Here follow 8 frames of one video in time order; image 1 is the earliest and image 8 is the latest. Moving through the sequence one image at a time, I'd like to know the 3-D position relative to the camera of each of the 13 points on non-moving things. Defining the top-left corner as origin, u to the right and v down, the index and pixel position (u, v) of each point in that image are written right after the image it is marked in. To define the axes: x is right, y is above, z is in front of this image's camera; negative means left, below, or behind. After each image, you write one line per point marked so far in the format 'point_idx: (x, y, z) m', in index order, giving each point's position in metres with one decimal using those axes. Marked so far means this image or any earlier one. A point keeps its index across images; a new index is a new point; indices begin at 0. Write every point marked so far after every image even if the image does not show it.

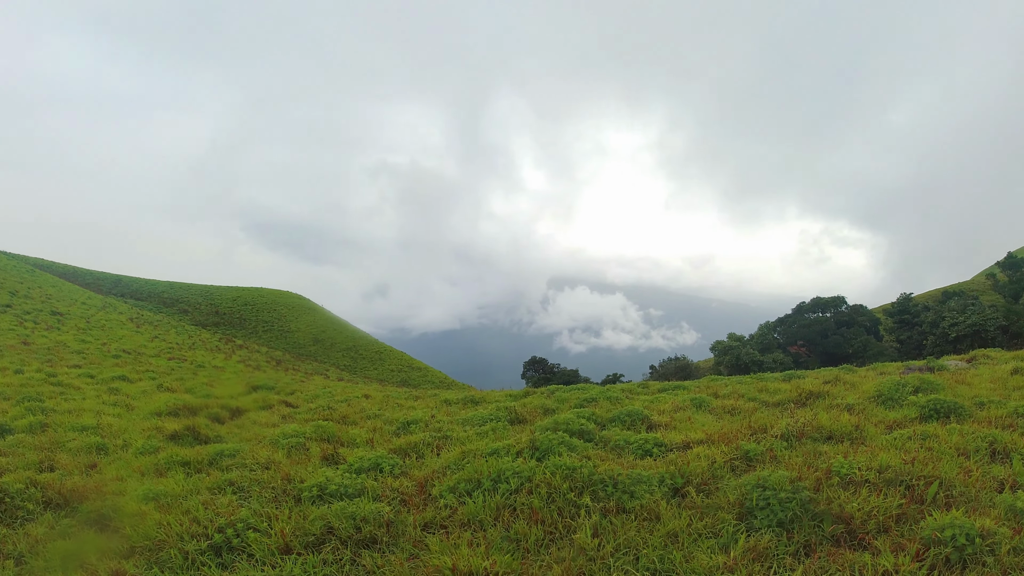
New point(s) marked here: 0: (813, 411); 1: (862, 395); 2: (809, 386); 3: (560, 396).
0: (+3.3, -1.3, +7.8) m
1: (+4.4, -1.2, +9.0) m
2: (+4.2, -1.3, +10.2) m
3: (+0.7, -2.4, +12.8) m
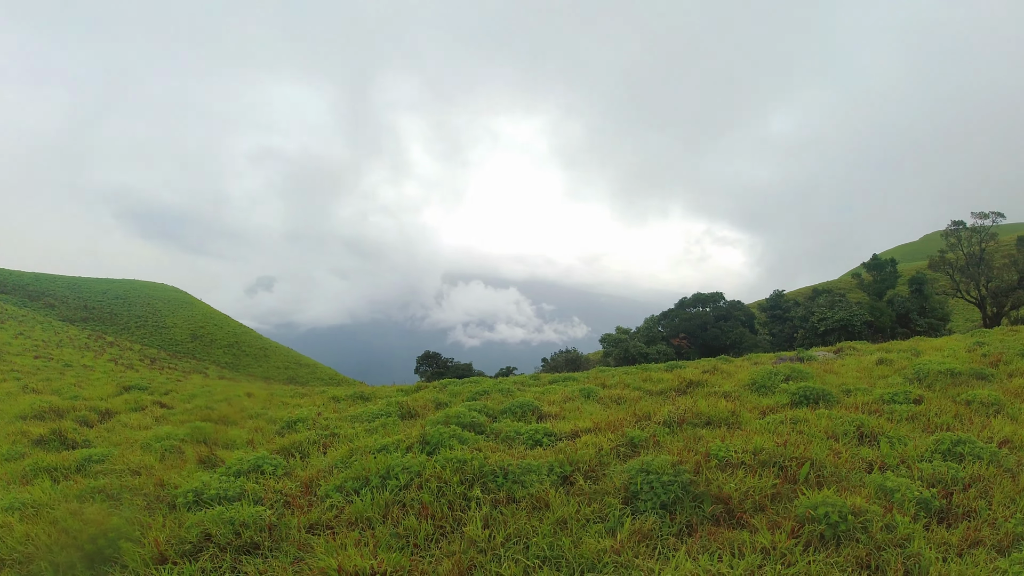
0: (+2.1, -1.3, +7.8) m
1: (+3.1, -1.3, +9.1) m
2: (+2.7, -1.4, +10.2) m
3: (-1.1, -1.9, +12.5) m
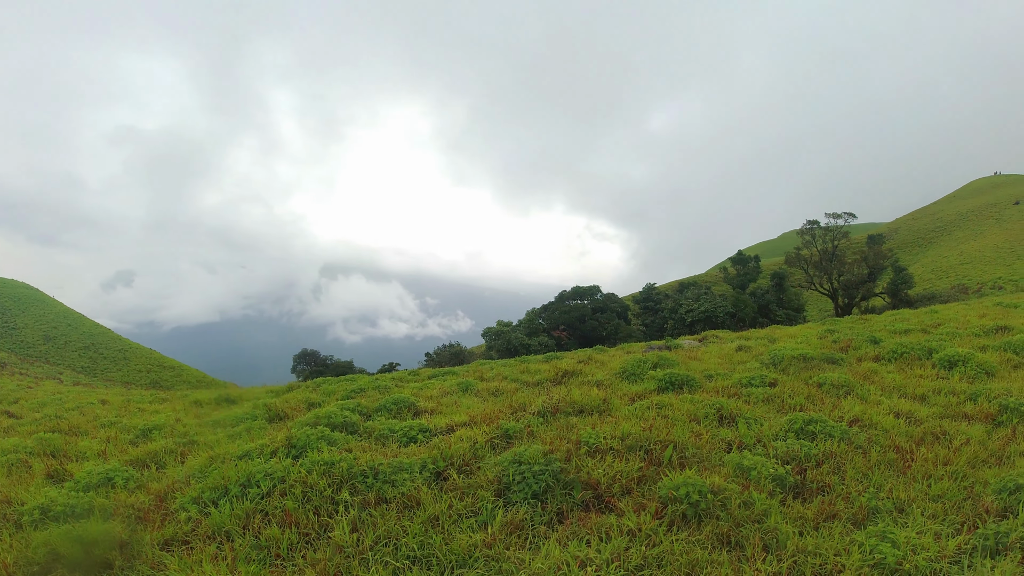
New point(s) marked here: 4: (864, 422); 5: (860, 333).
0: (+0.7, -1.2, +8.0) m
1: (+1.4, -1.2, +9.4) m
2: (+0.9, -1.2, +10.4) m
3: (-3.4, -1.8, +12.0) m
4: (+3.0, -1.1, +5.7) m
5: (+6.3, -0.8, +12.1) m
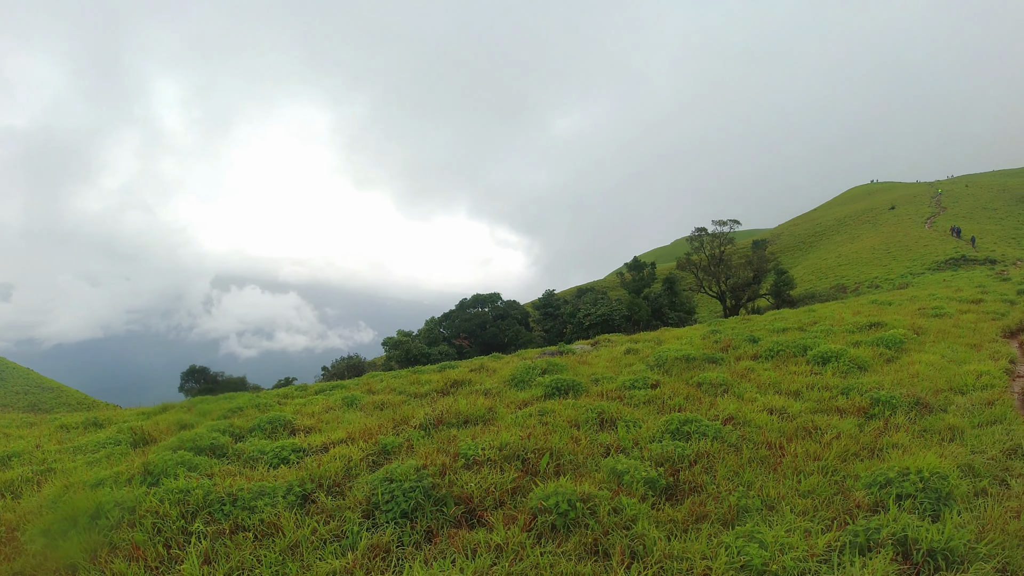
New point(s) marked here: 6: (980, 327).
0: (-0.7, -1.3, +7.7) m
1: (-0.2, -1.3, +9.2) m
2: (-0.8, -1.3, +10.2) m
3: (-5.2, -2.0, +11.2) m
4: (+2.0, -1.1, +5.8) m
5: (+4.4, -0.8, +12.6) m
6: (+8.7, -0.8, +12.3) m
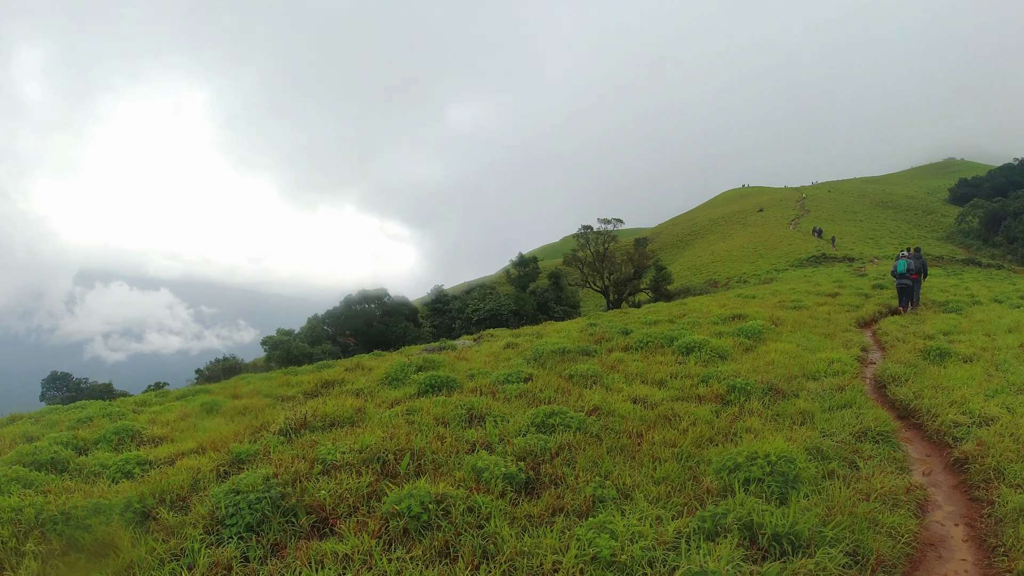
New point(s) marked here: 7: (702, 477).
0: (-2.1, -1.2, +7.4) m
1: (-1.8, -1.2, +9.0) m
2: (-2.7, -1.3, +9.8) m
3: (-7.1, -2.0, +10.1) m
4: (+0.8, -1.1, +5.9) m
5: (+2.1, -0.7, +13.0) m
6: (+6.4, -0.6, +13.4) m
7: (+1.1, -1.1, +4.1) m
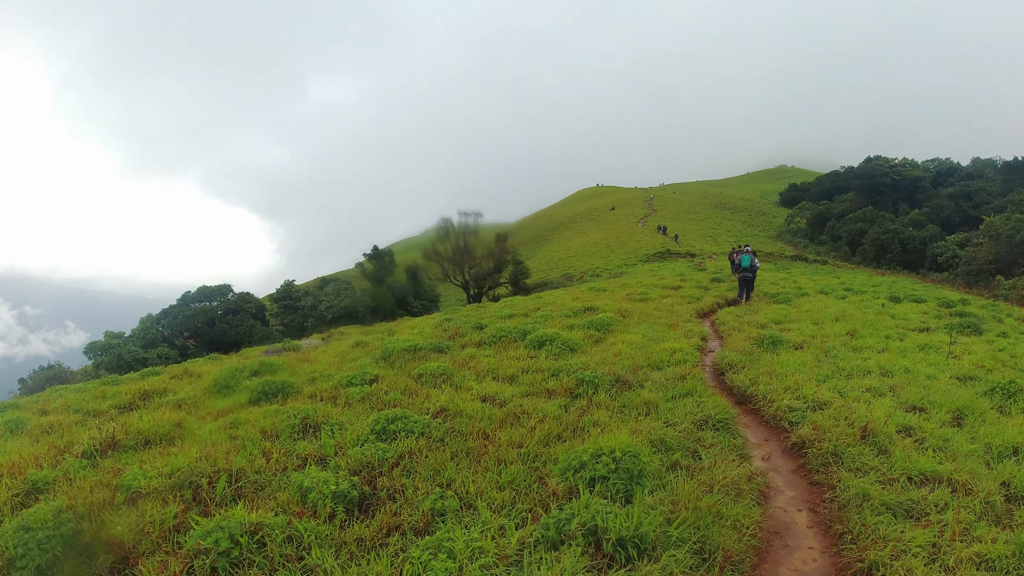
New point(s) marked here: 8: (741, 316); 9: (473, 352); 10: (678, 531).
0: (-3.7, -1.2, +6.5) m
1: (-3.7, -1.2, +8.1) m
2: (-4.7, -1.3, +8.7) m
3: (-9.1, -2.0, +8.1) m
4: (-0.5, -1.0, +5.6) m
5: (-0.7, -0.6, +12.9) m
6: (+3.5, -0.5, +14.1) m
7: (+0.2, -1.1, +3.9) m
8: (+4.4, -0.5, +13.0) m
9: (-0.5, -0.9, +8.9) m
10: (+0.8, -1.2, +3.2) m
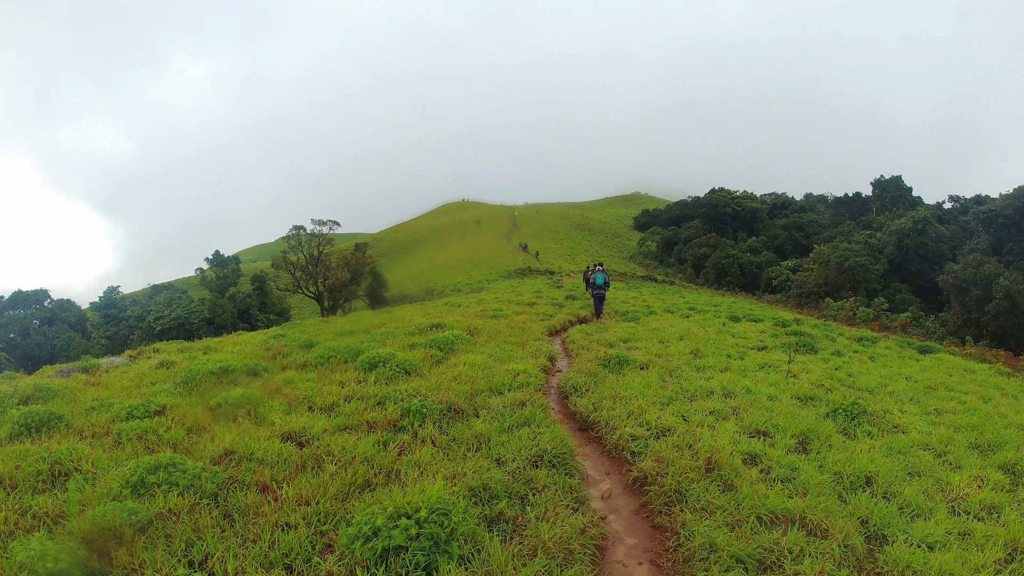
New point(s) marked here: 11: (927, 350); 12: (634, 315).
0: (-5.1, -1.3, +4.8) m
1: (-5.5, -1.3, +6.3) m
2: (-6.6, -1.3, +6.8) m
3: (-10.8, -2.0, +5.2) m
4: (-1.9, -1.1, +4.6) m
5: (-3.6, -0.9, +11.6) m
6: (+0.3, -0.8, +13.7) m
7: (-0.8, -1.2, +3.0) m
8: (+1.5, -0.9, +12.8) m
9: (-2.5, -1.0, +7.8) m
10: (-0.1, -1.2, +2.5) m
11: (+10.7, -1.5, +17.2) m
12: (+3.1, -0.7, +16.9) m
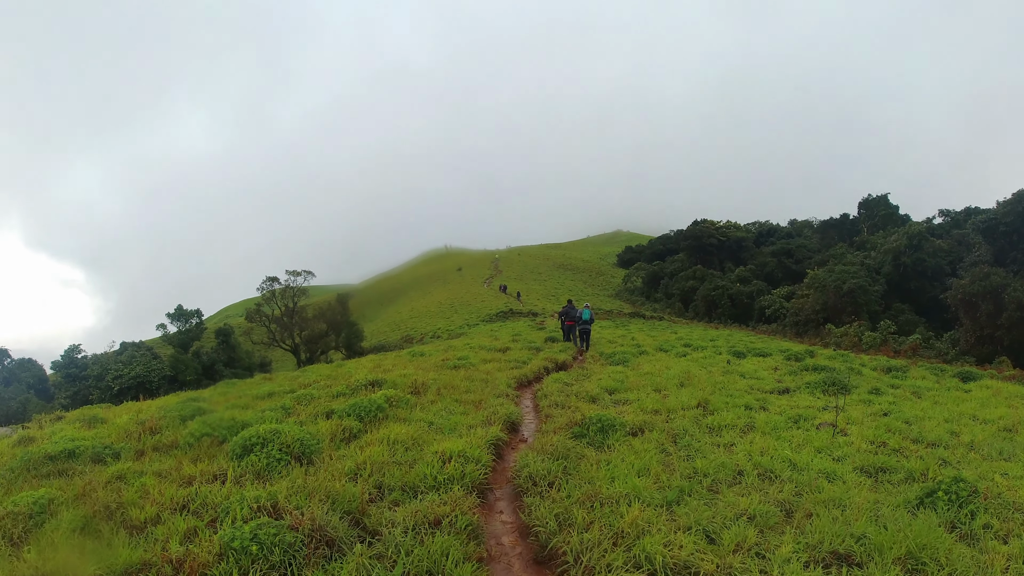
0: (-5.6, -1.6, +2.2) m
1: (-6.0, -1.7, +3.7) m
2: (-7.1, -1.9, +4.1) m
3: (-11.3, -2.6, +2.5) m
4: (-2.4, -1.3, +2.0) m
5: (-4.1, -1.6, +9.0) m
6: (-0.3, -1.5, +11.1) m
7: (-1.3, -1.2, +0.5) m
8: (+0.9, -1.5, +10.3) m
9: (-3.1, -1.5, +5.2) m
10: (-0.6, -1.2, 0.0) m
11: (+10.1, -2.0, +14.7) m
12: (+2.4, -1.5, +14.4) m
